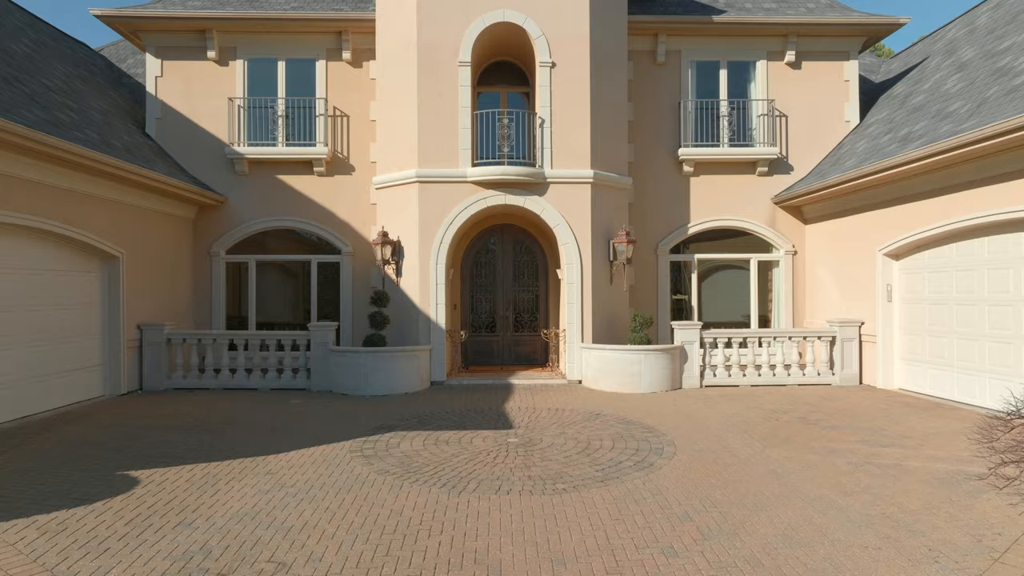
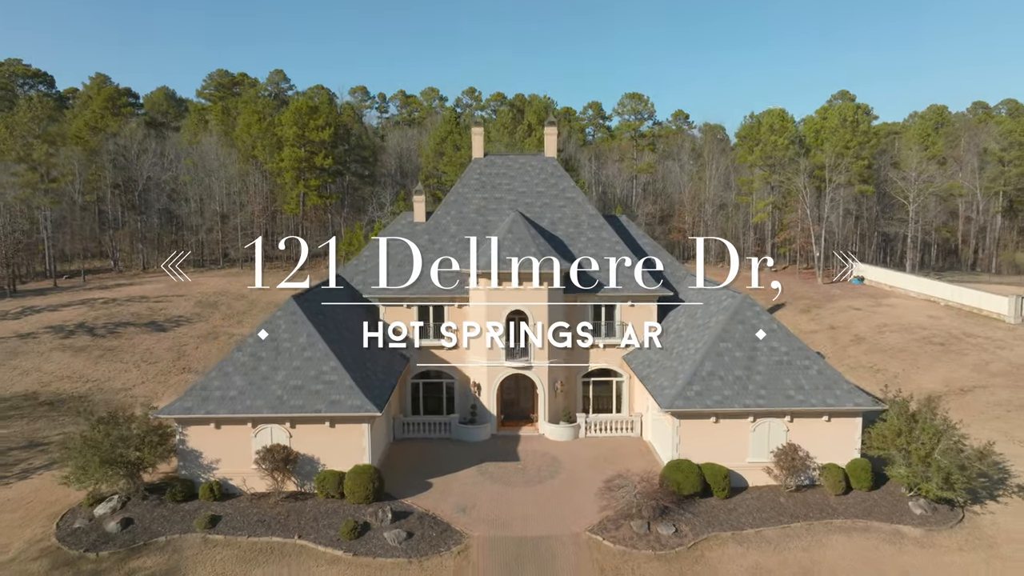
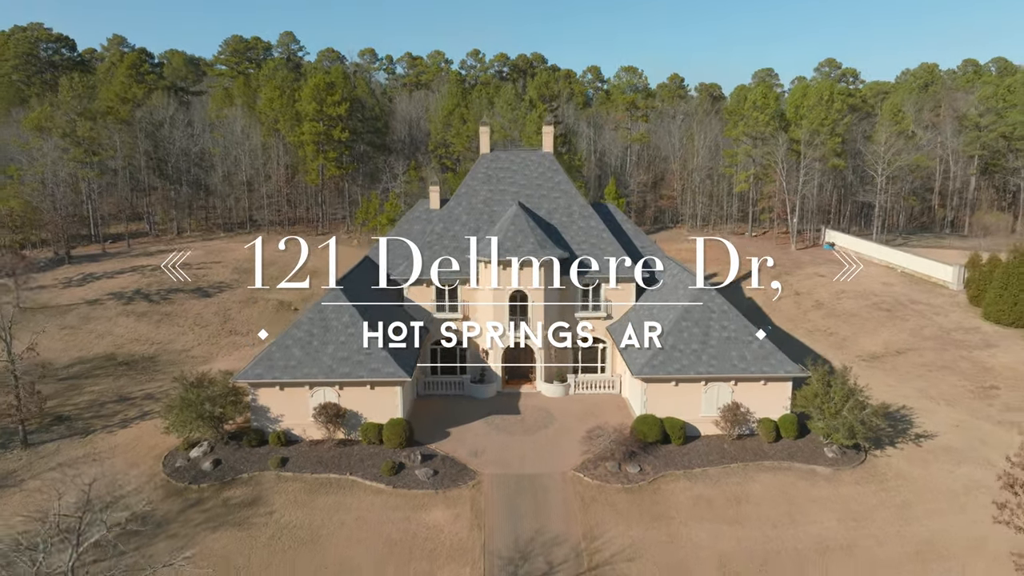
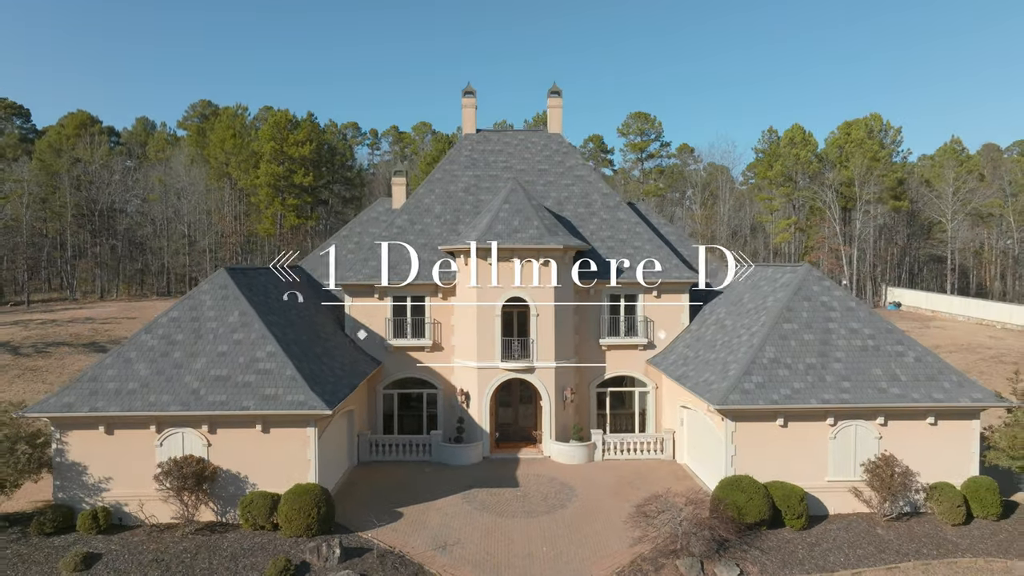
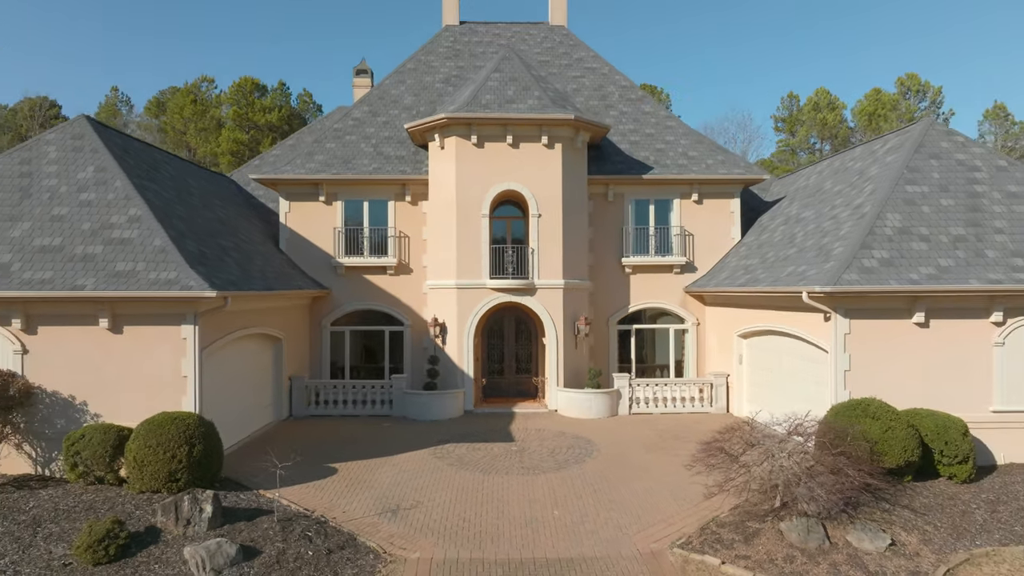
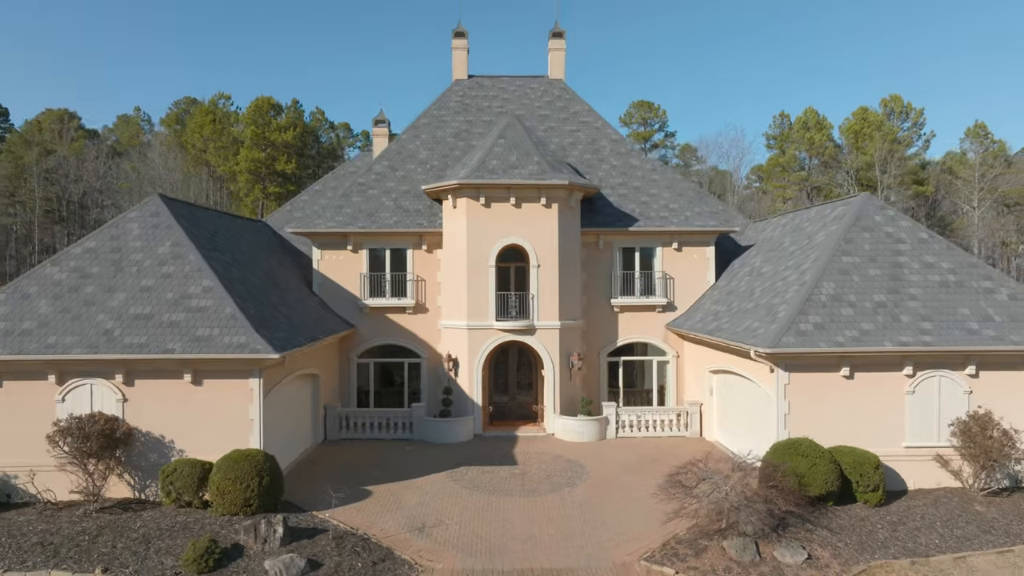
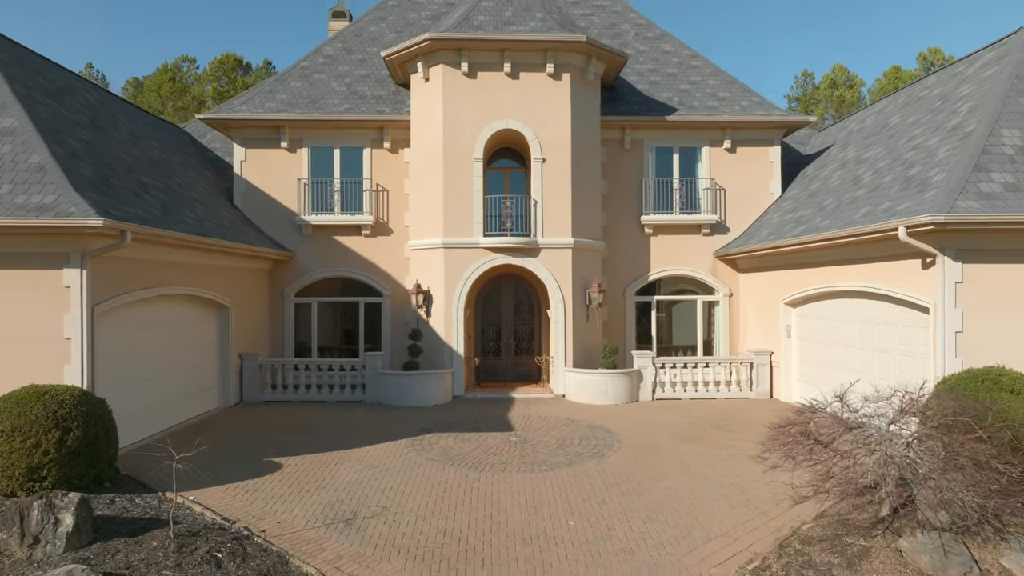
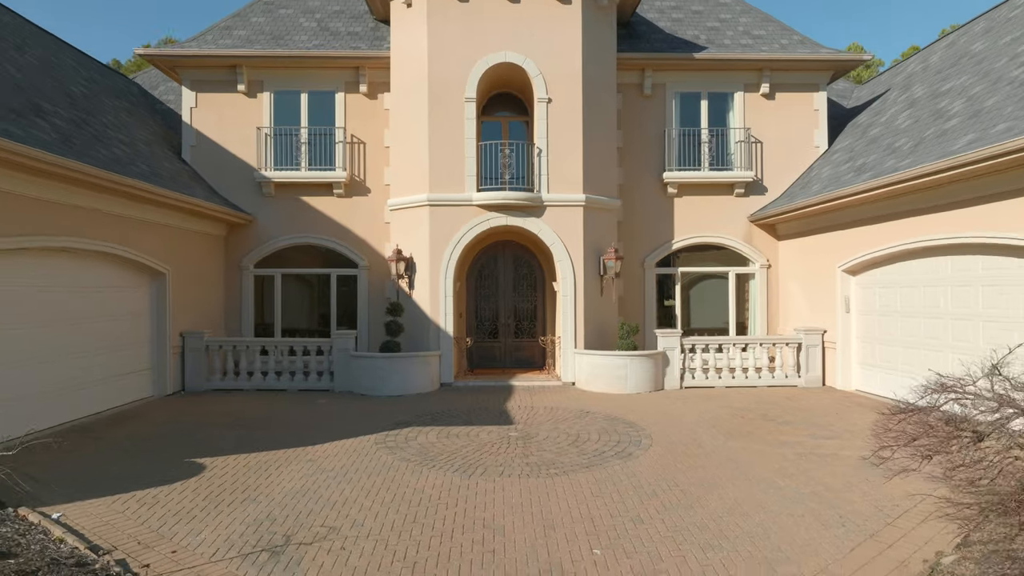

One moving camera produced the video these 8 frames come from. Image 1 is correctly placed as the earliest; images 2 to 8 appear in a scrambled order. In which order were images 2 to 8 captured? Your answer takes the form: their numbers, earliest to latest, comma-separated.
8, 7, 5, 6, 4, 2, 3
